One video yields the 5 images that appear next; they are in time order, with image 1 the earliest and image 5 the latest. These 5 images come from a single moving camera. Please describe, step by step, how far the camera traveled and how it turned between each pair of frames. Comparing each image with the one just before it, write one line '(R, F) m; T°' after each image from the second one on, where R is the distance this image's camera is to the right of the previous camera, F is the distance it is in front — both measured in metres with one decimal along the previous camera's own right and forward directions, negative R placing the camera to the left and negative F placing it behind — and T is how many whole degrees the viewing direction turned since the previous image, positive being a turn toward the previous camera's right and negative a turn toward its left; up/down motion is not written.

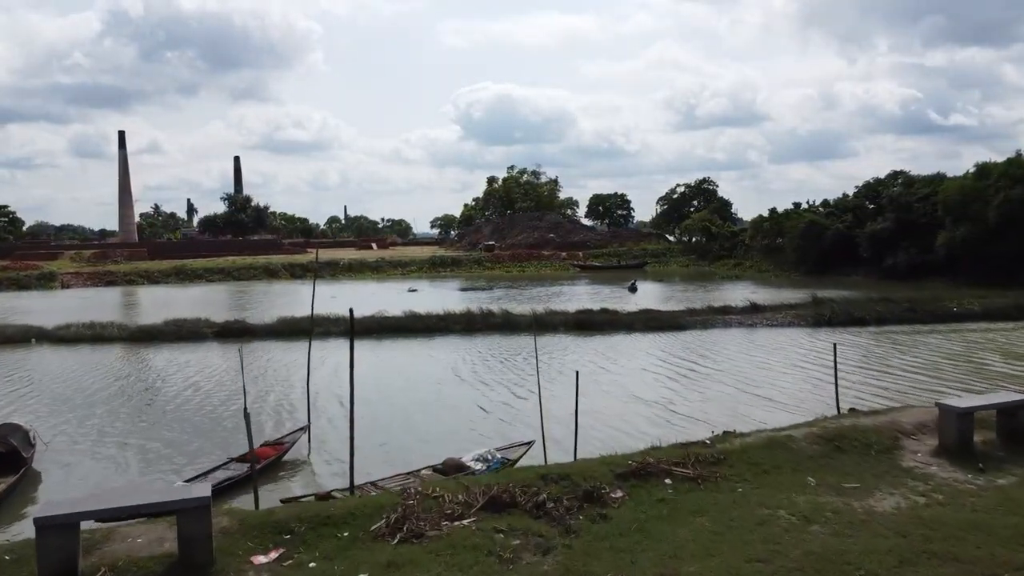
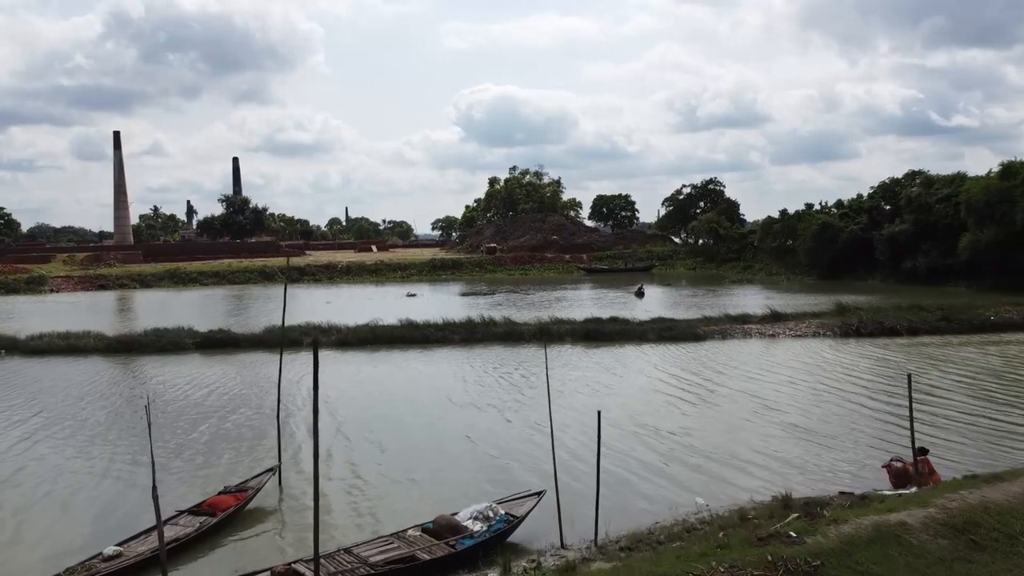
(-0.1, +1.7) m; 0°
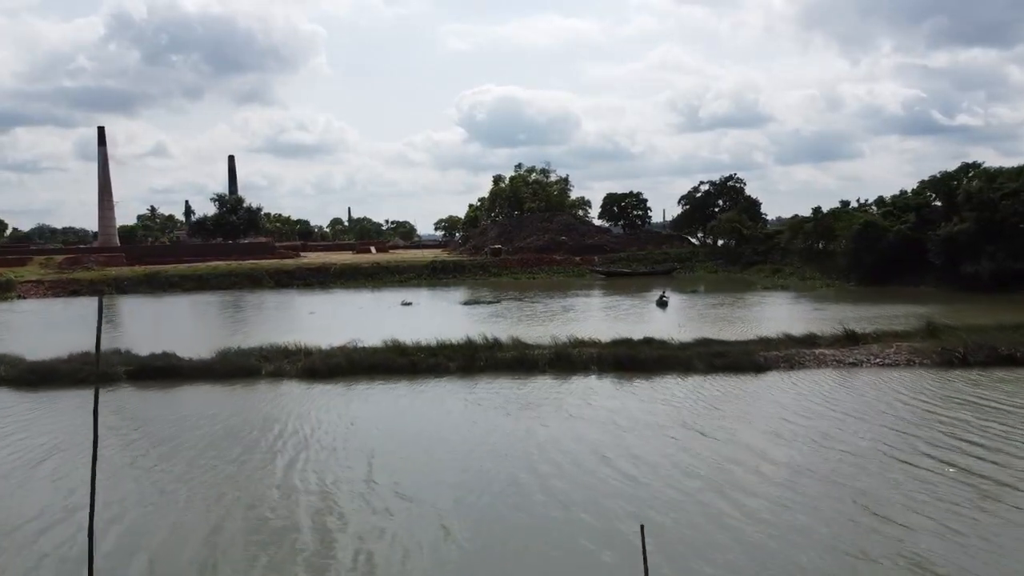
(-0.2, +4.7) m; 0°
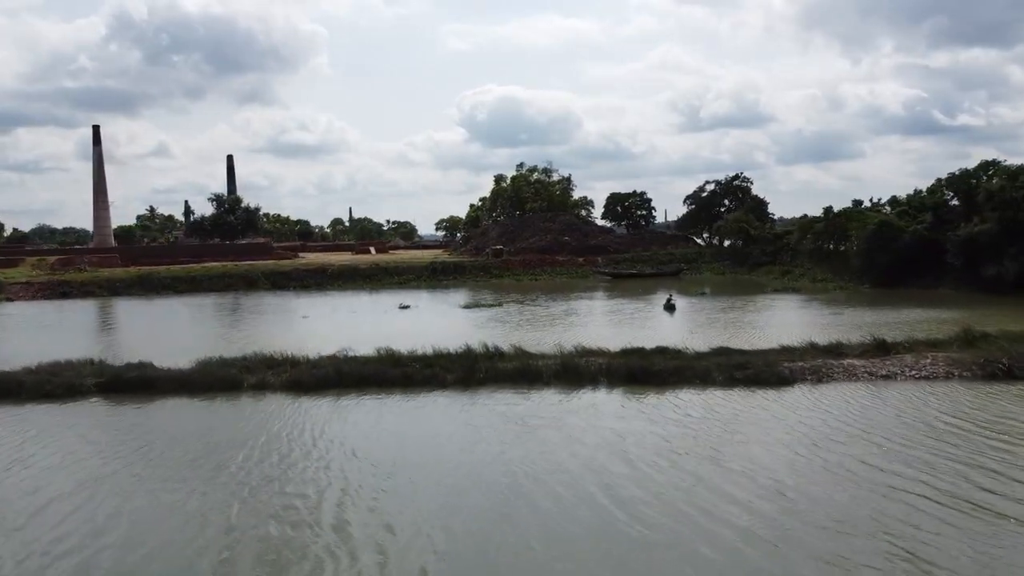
(0.0, +1.4) m; 0°
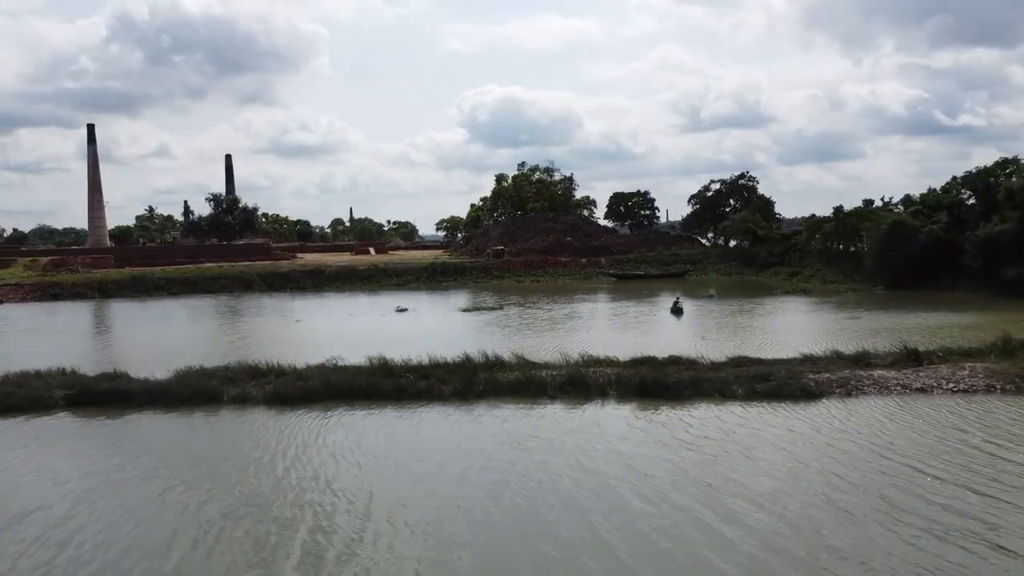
(0.0, +1.3) m; 0°
